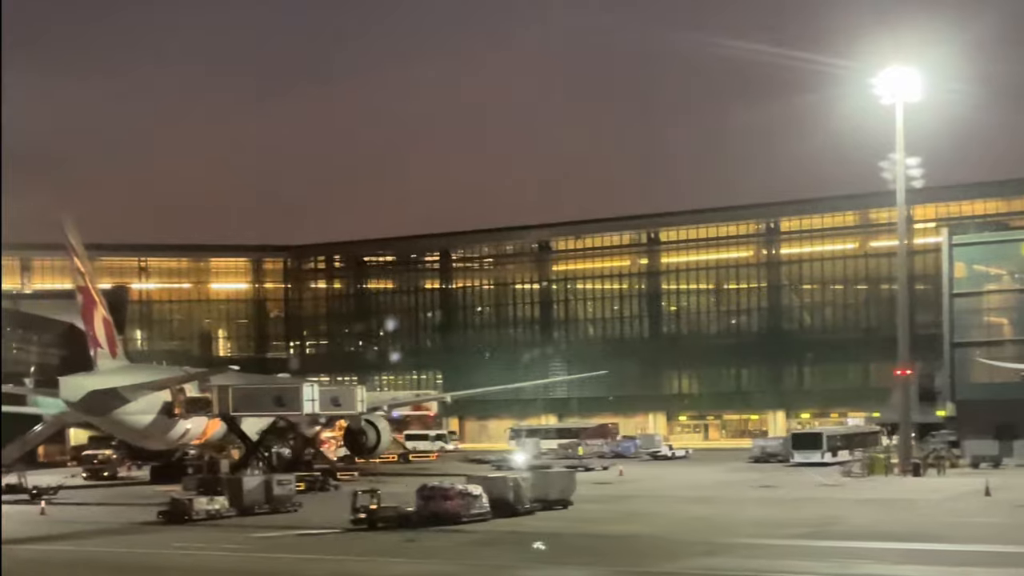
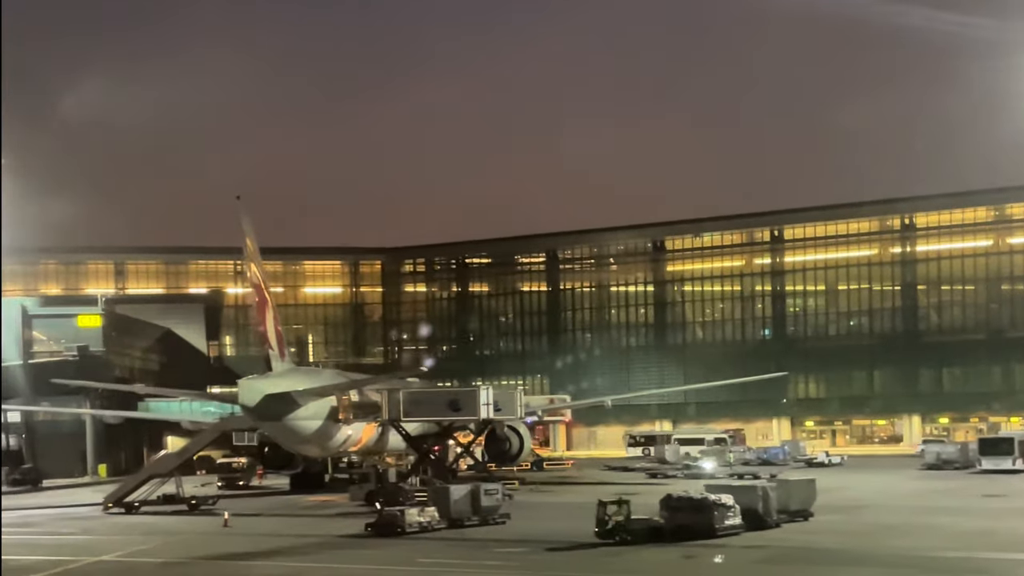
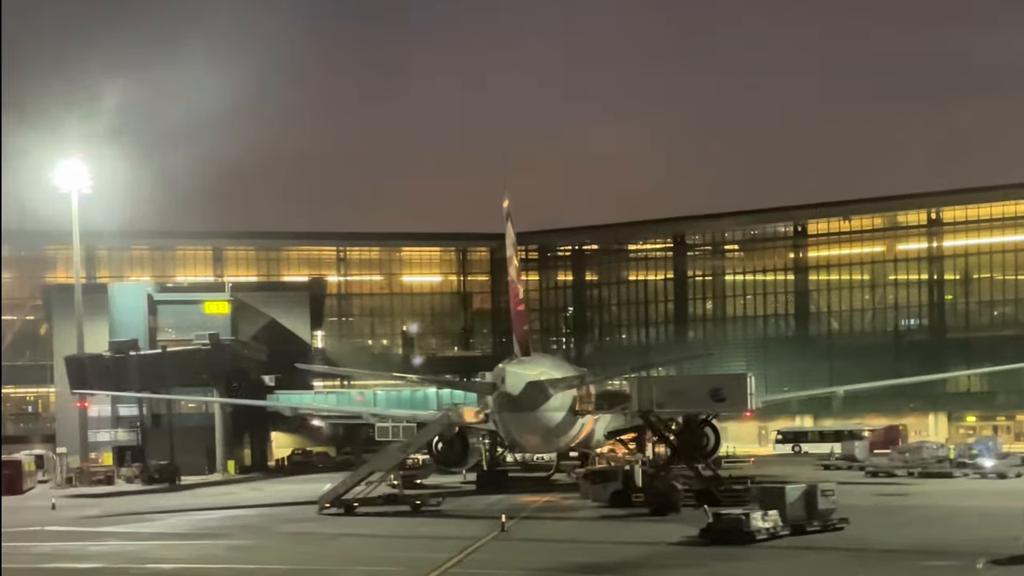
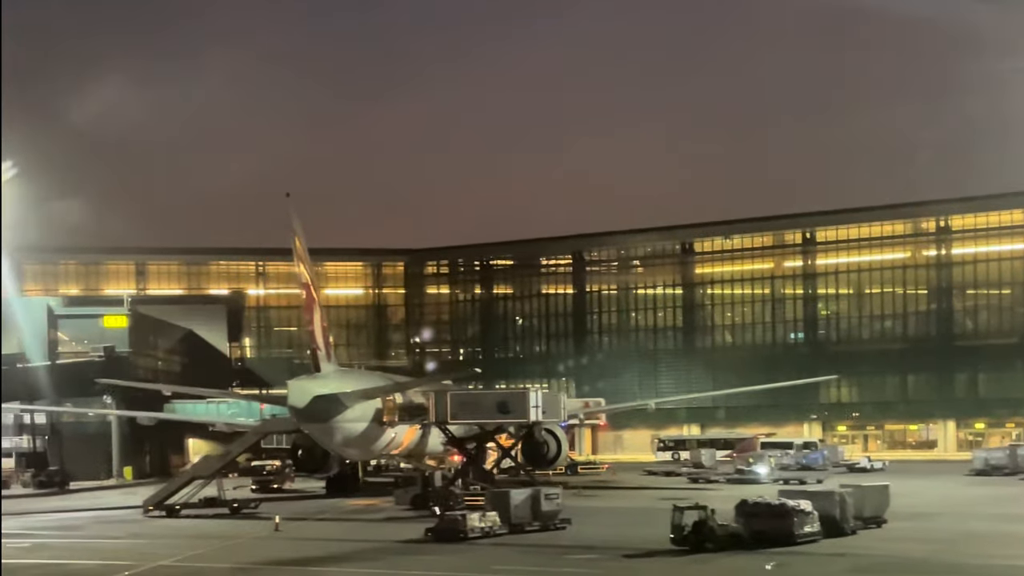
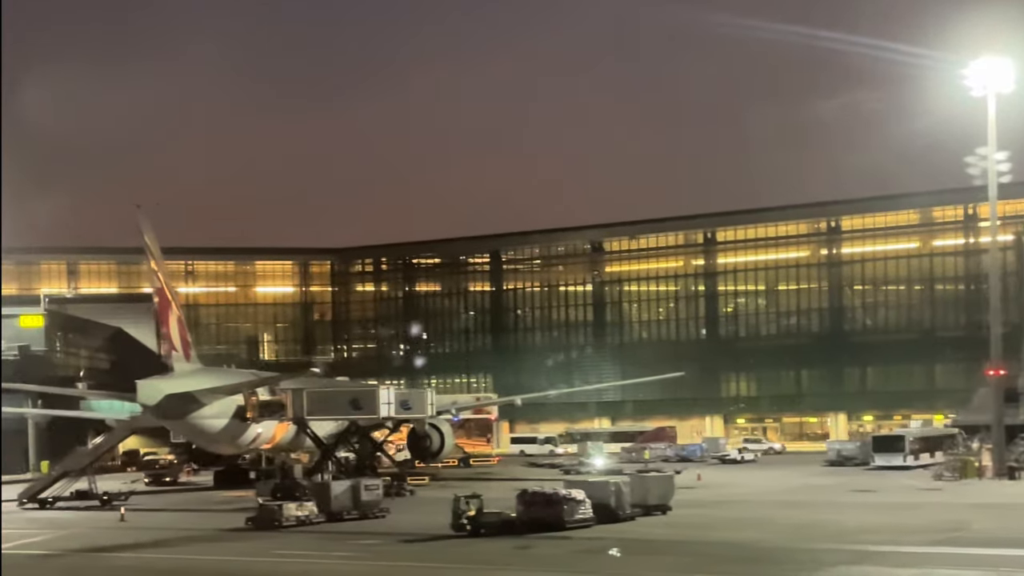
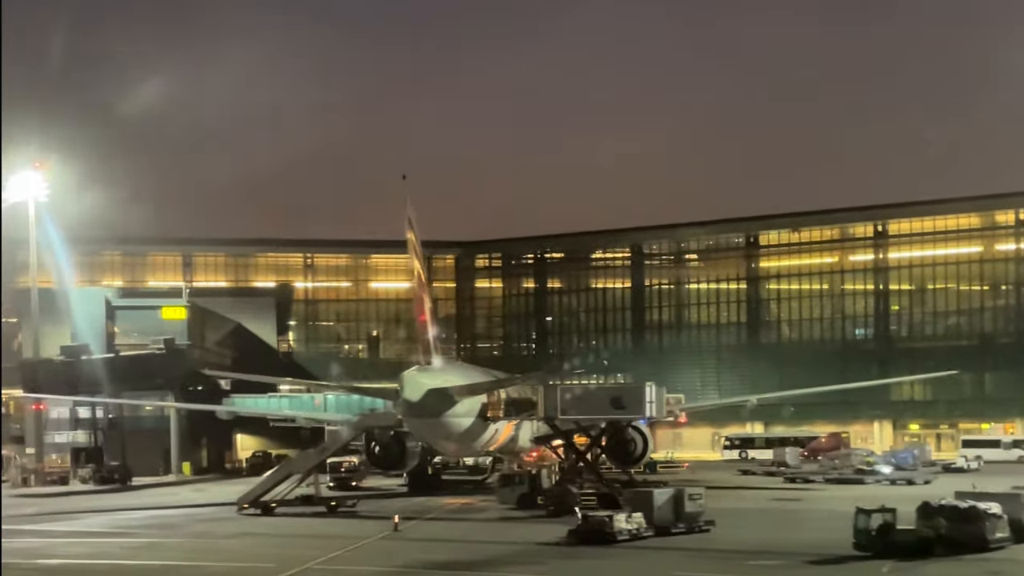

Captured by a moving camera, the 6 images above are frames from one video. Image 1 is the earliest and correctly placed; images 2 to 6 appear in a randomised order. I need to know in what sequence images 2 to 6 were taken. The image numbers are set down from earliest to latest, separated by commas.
5, 2, 4, 6, 3
